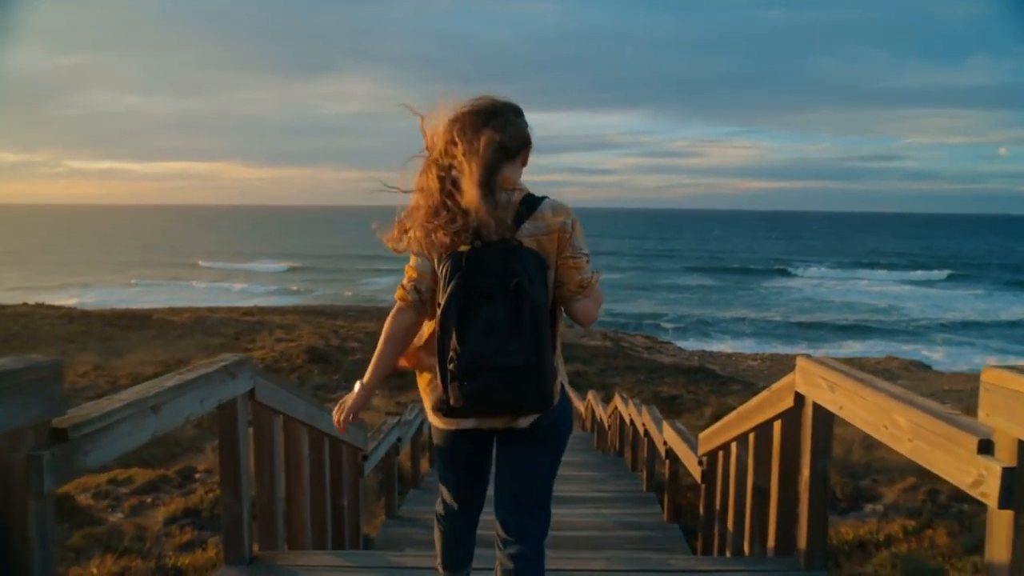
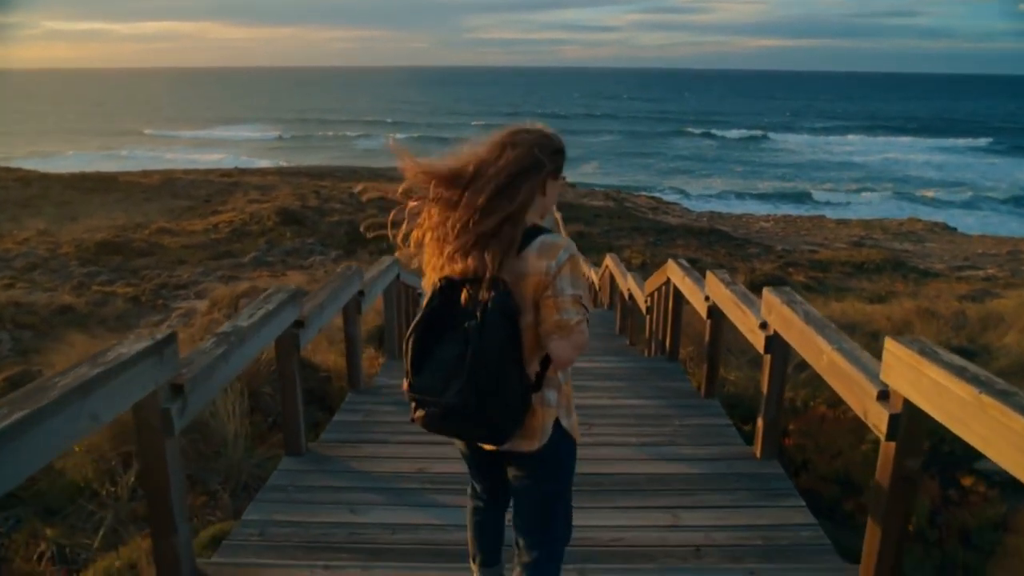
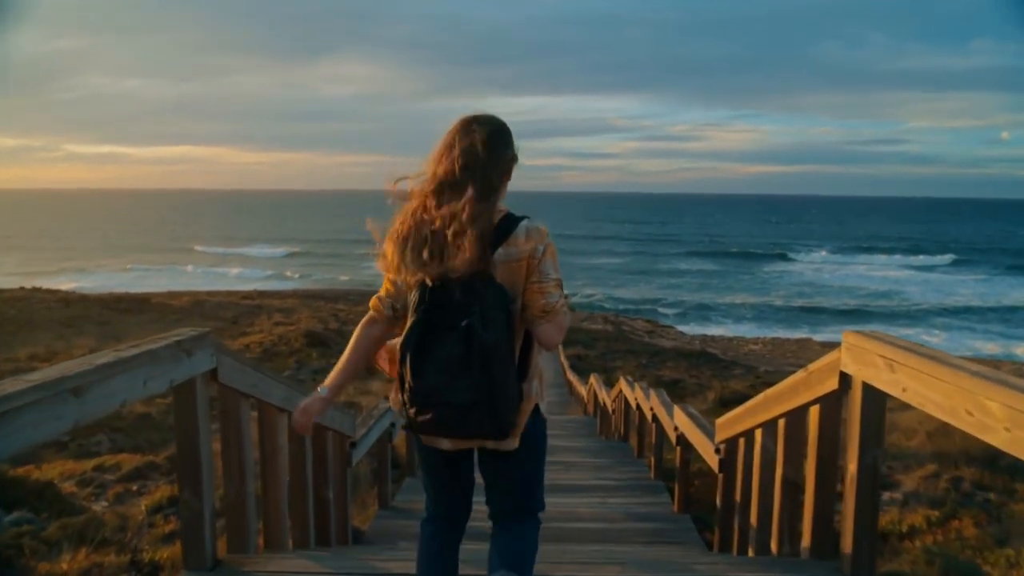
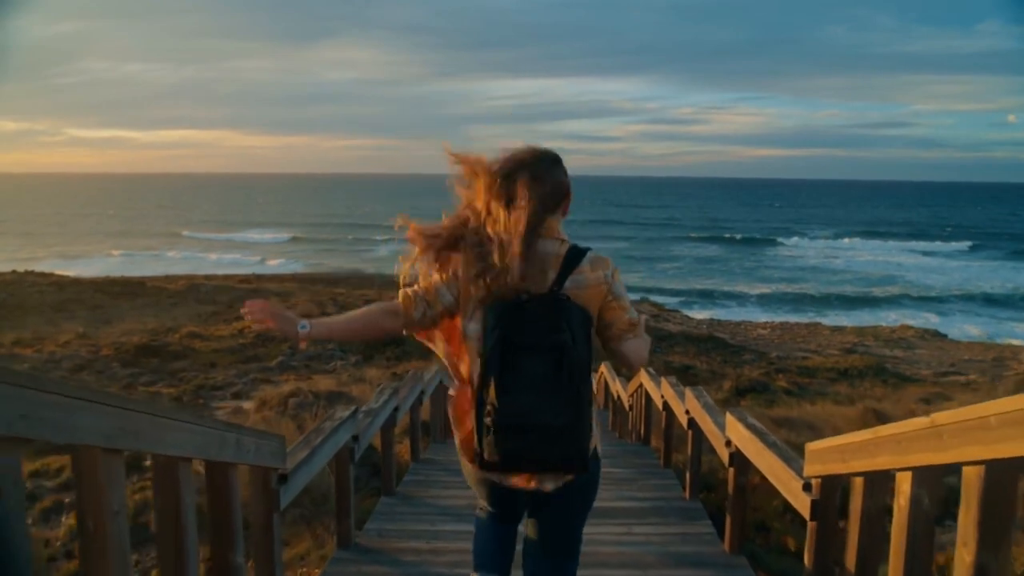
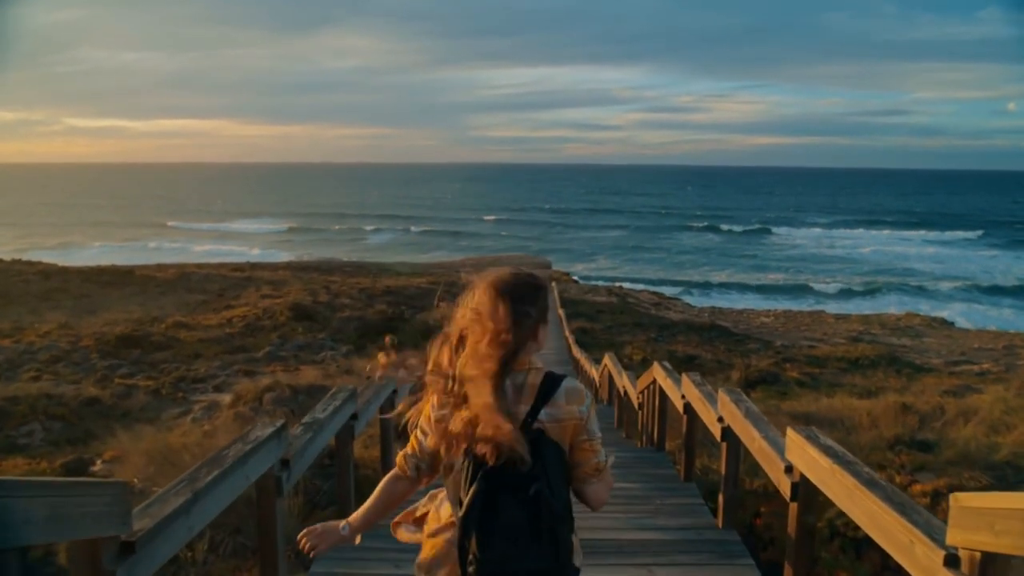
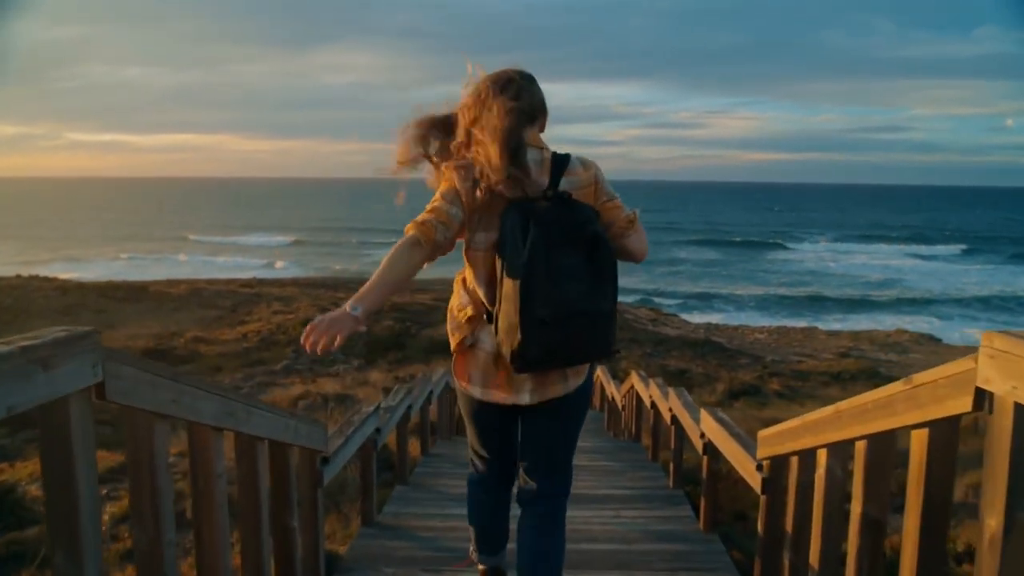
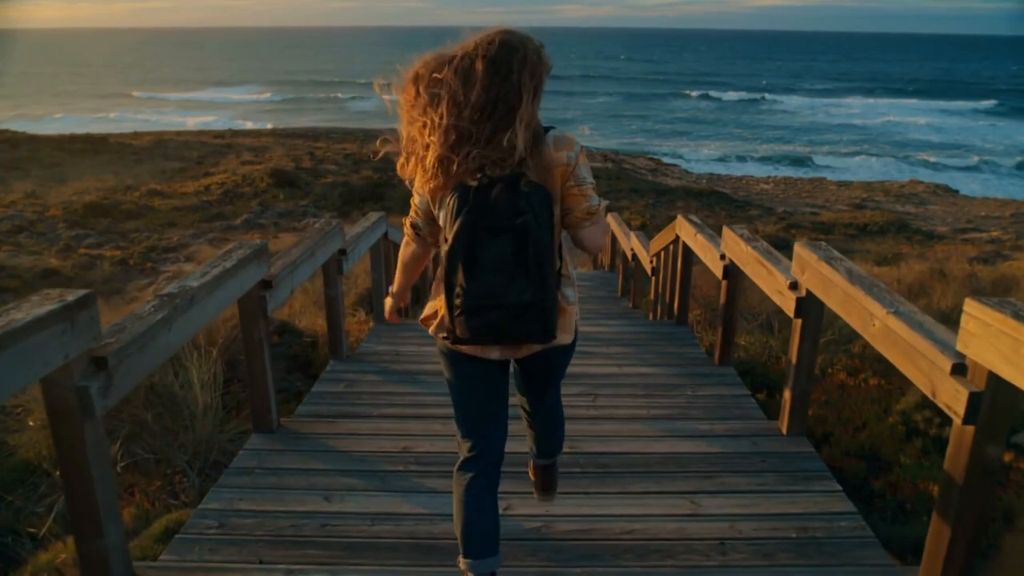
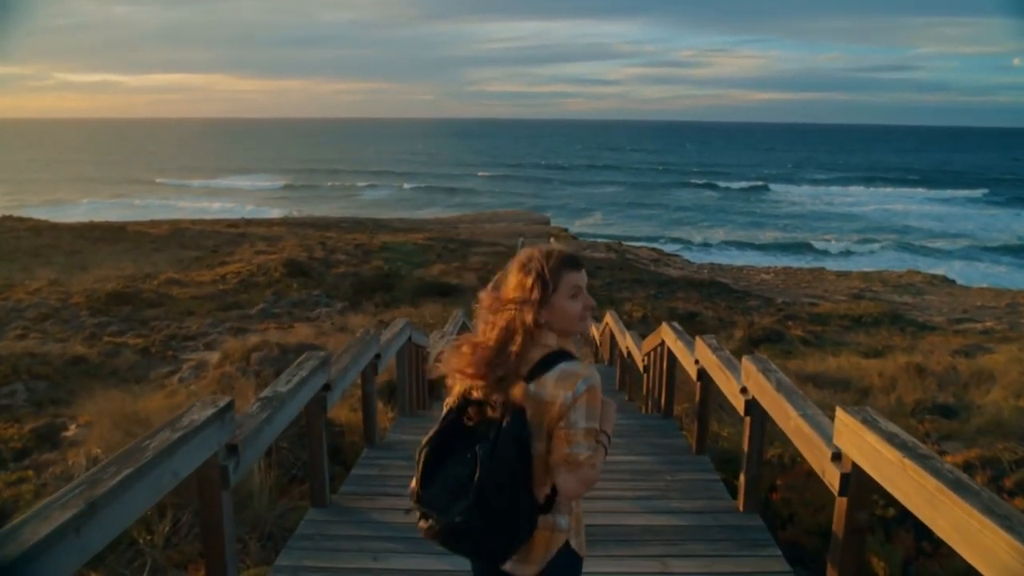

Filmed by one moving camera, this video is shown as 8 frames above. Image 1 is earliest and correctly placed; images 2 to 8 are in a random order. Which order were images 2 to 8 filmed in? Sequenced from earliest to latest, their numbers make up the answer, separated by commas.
3, 6, 4, 5, 8, 2, 7
